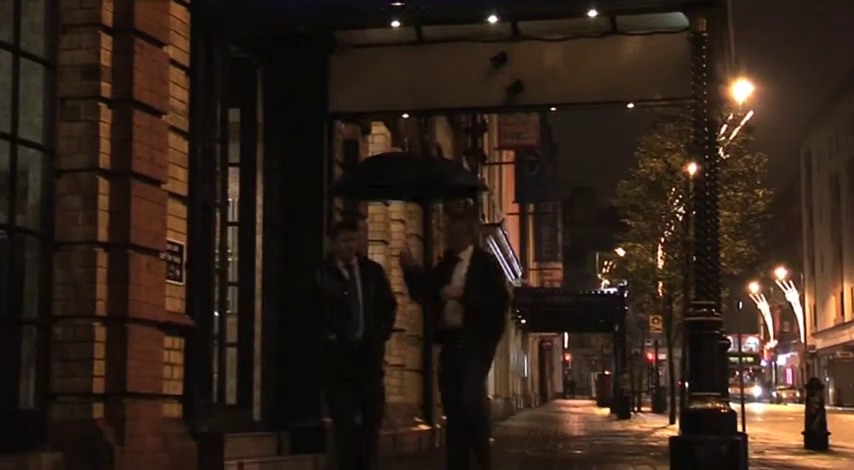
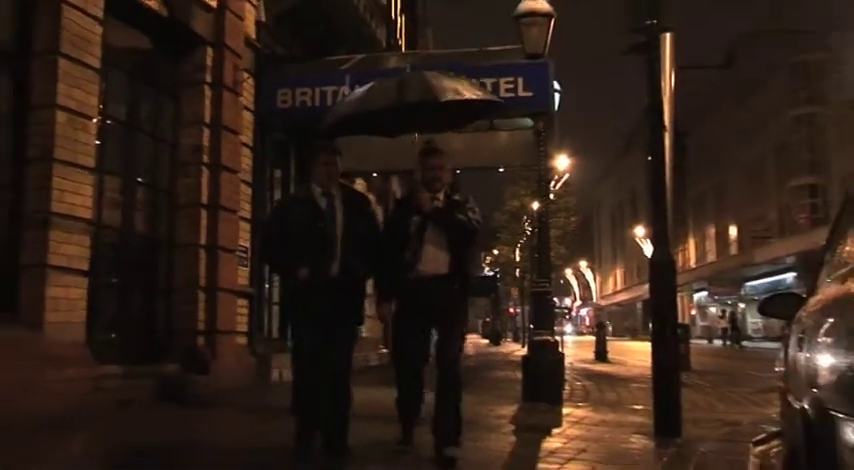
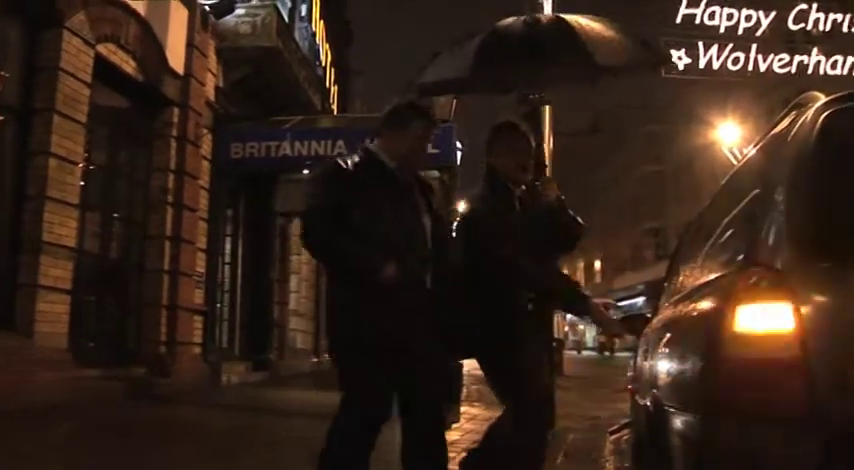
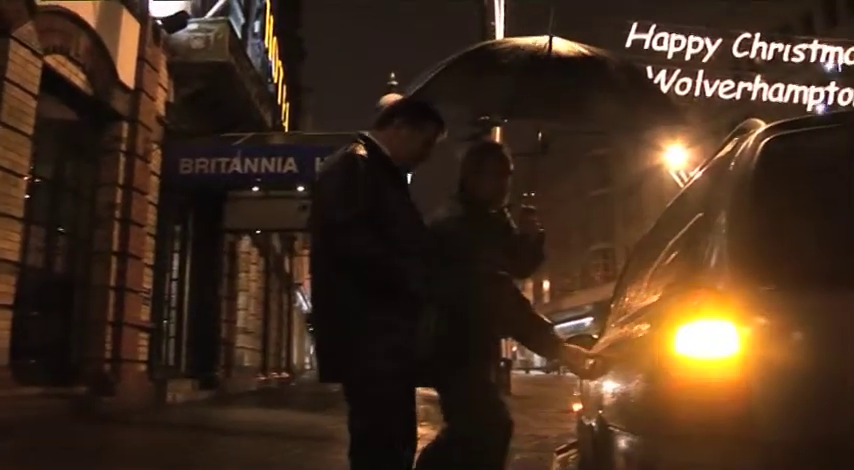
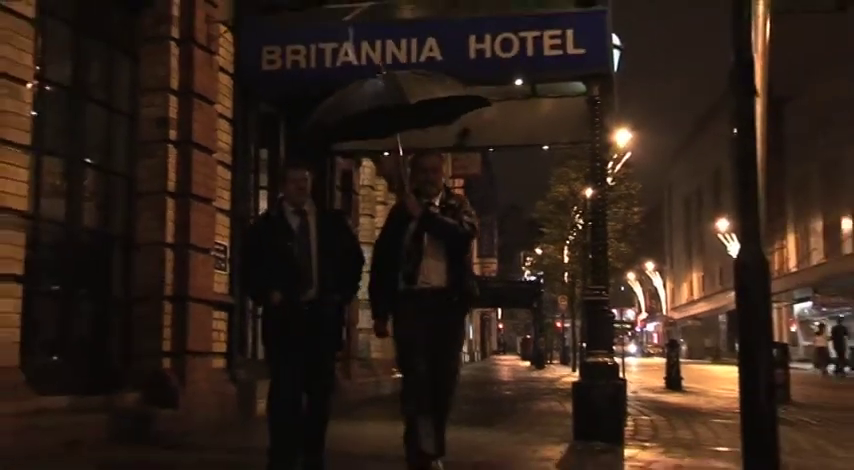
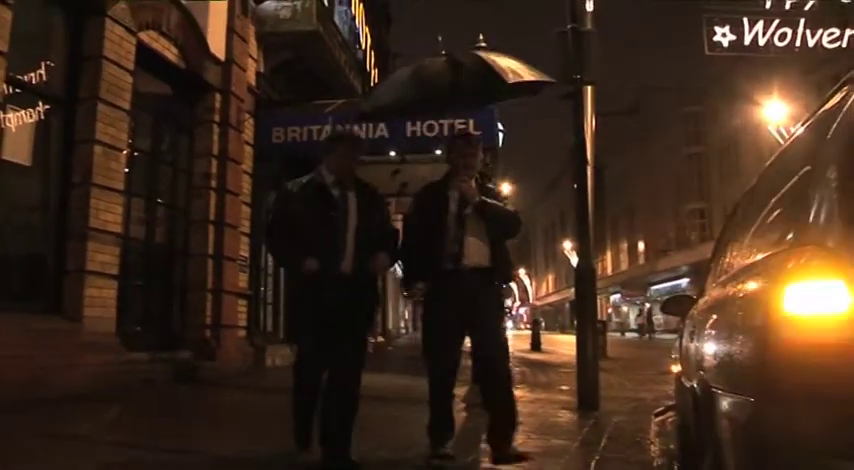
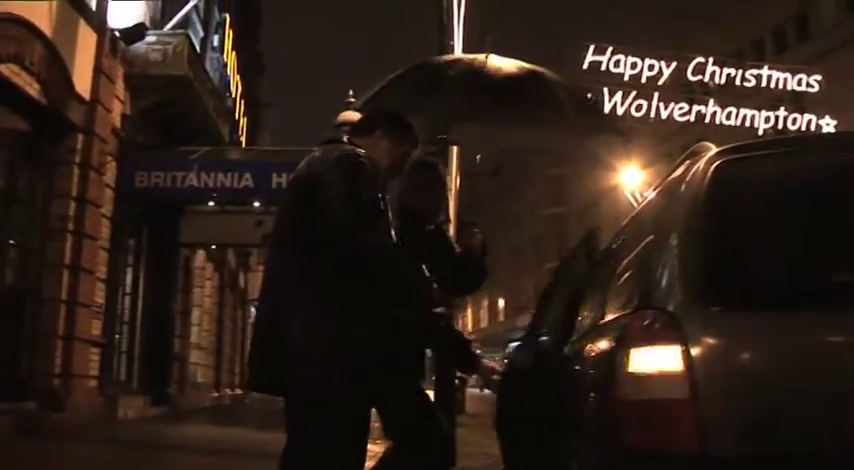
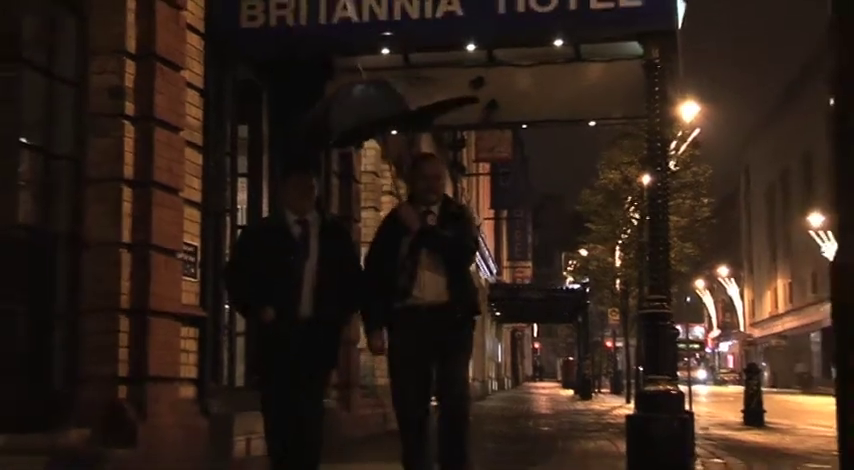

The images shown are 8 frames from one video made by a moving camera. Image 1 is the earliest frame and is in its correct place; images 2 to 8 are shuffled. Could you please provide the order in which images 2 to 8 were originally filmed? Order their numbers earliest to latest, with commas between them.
8, 5, 2, 6, 3, 4, 7
